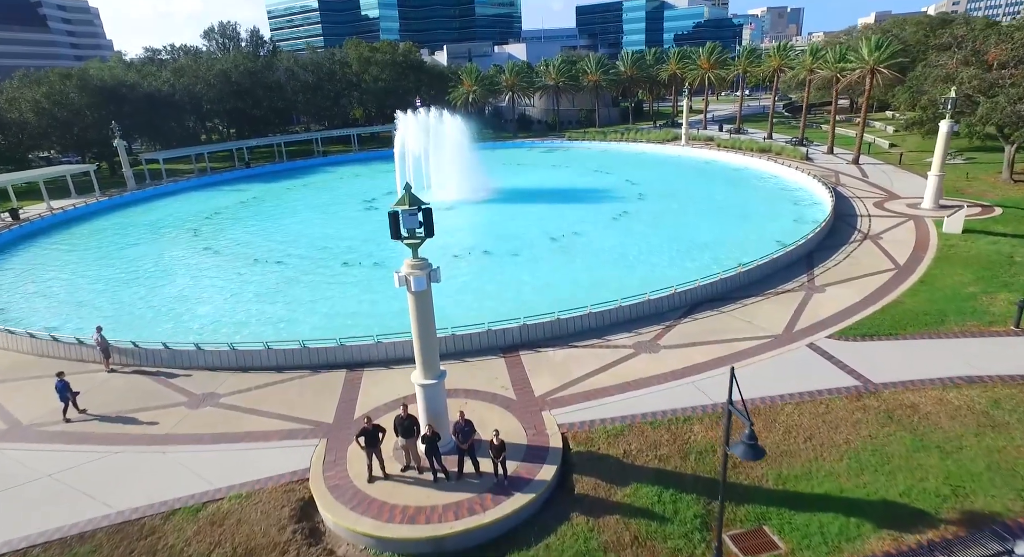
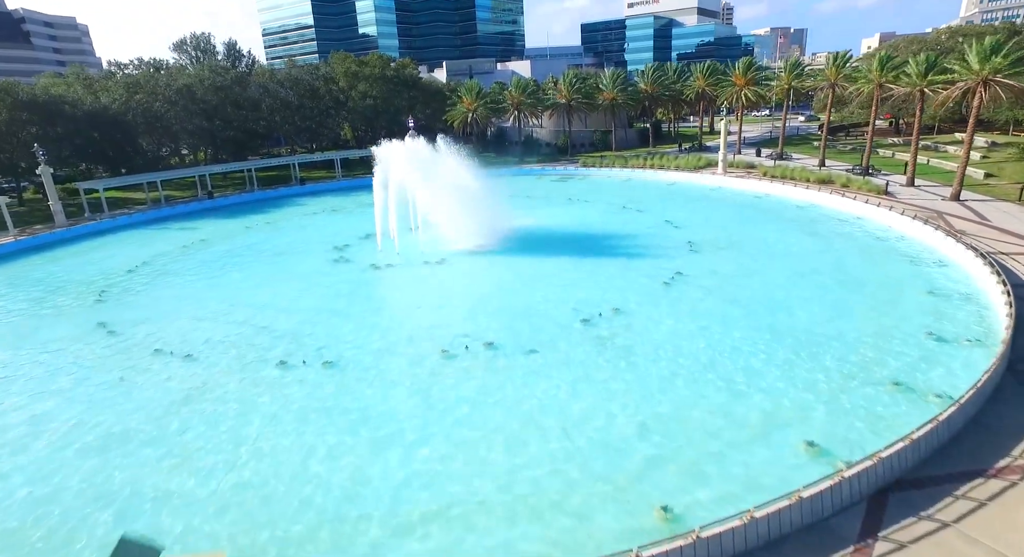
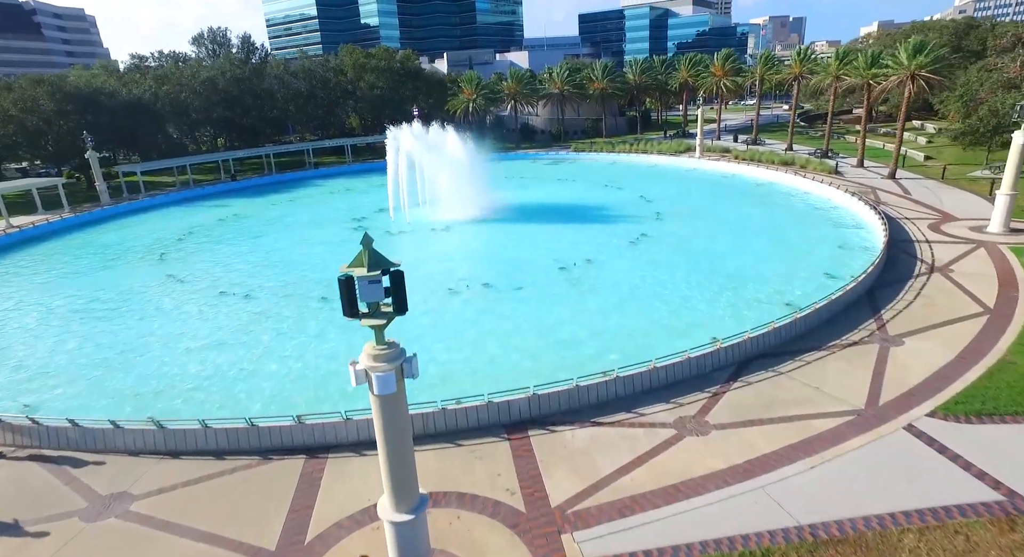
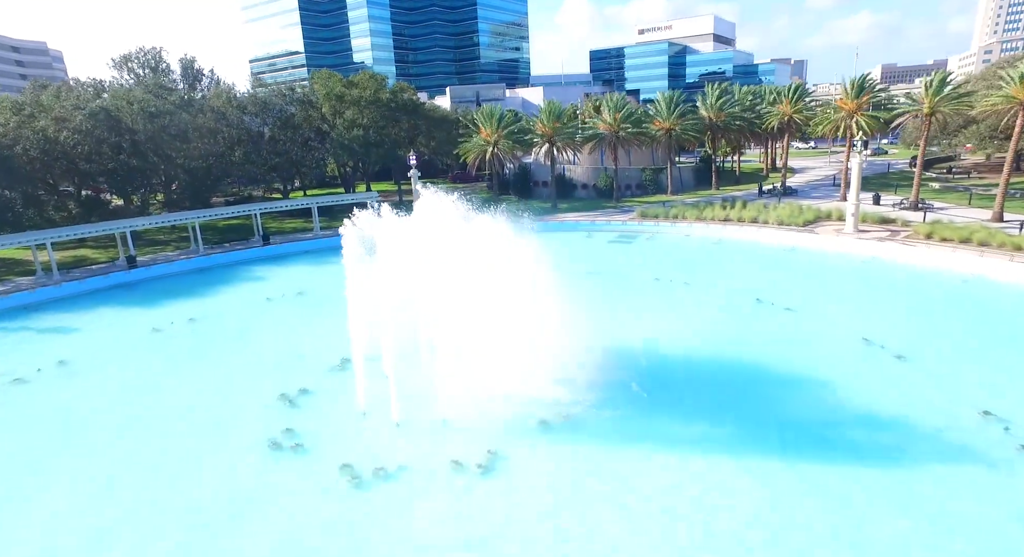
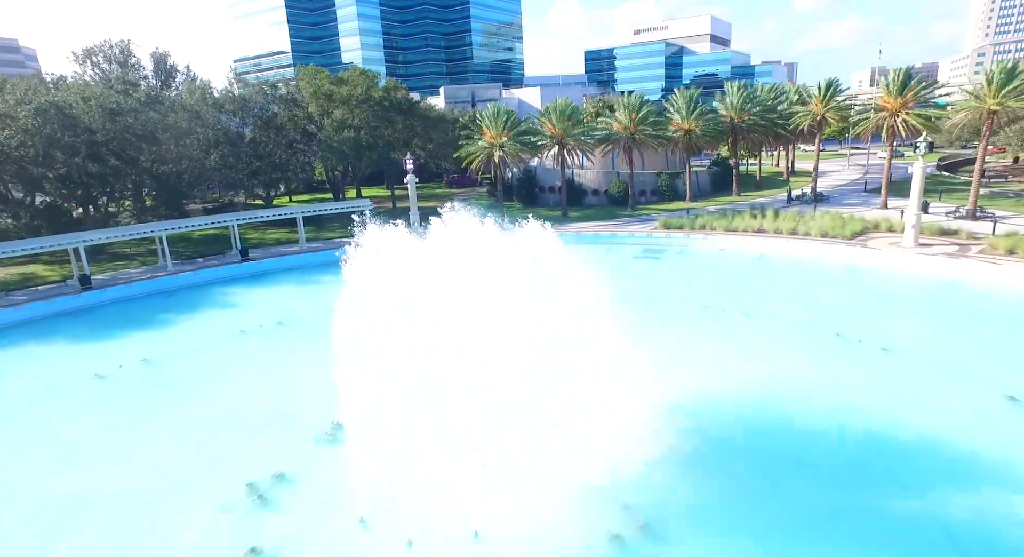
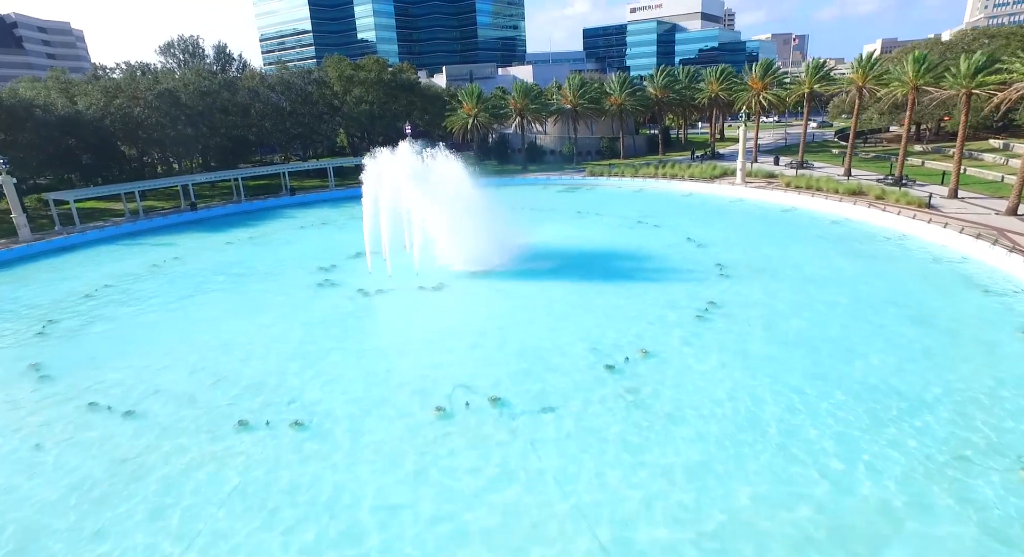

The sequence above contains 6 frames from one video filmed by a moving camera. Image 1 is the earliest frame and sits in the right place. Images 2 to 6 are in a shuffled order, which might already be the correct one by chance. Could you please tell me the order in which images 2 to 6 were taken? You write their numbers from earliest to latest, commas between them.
3, 2, 6, 4, 5
